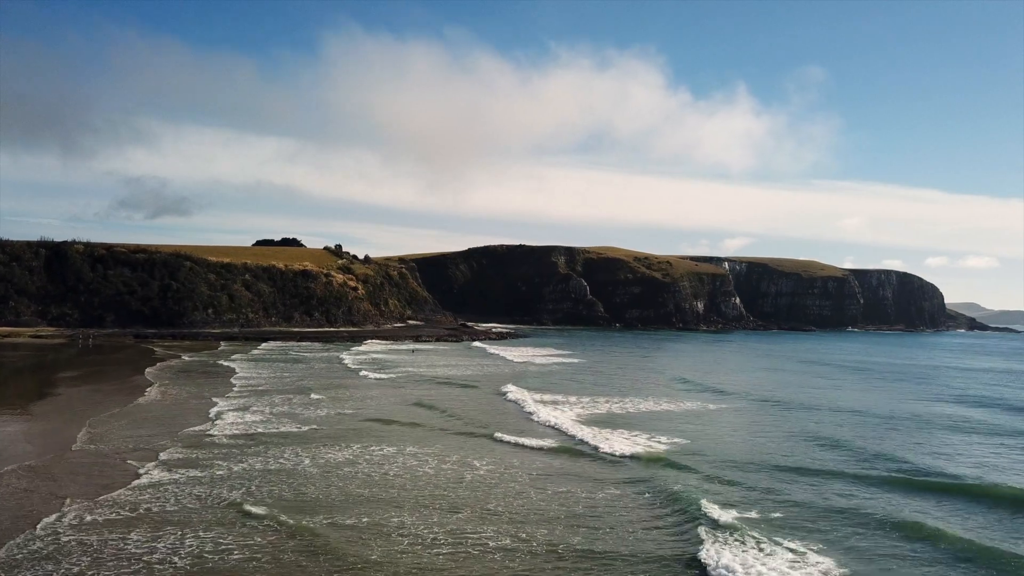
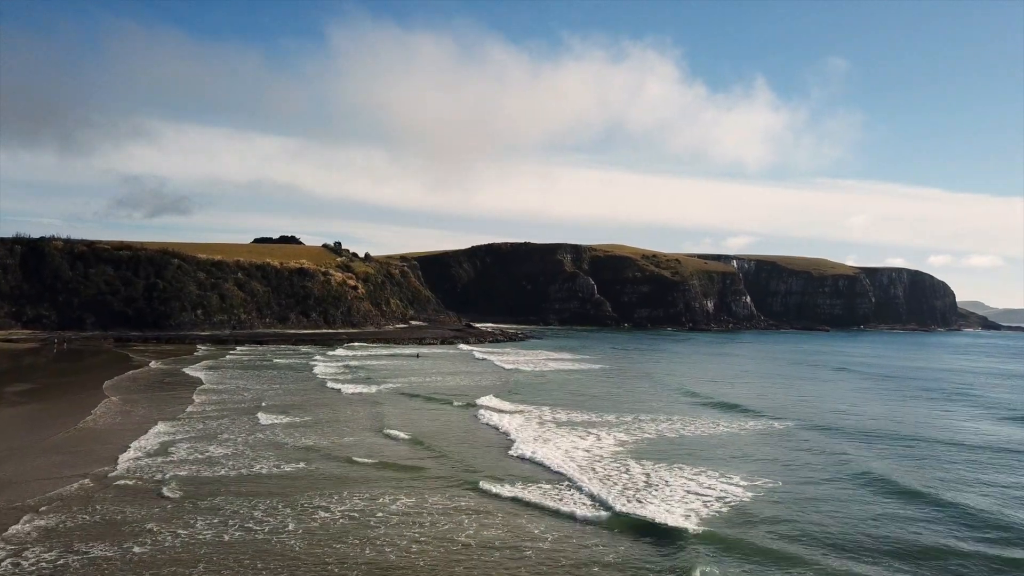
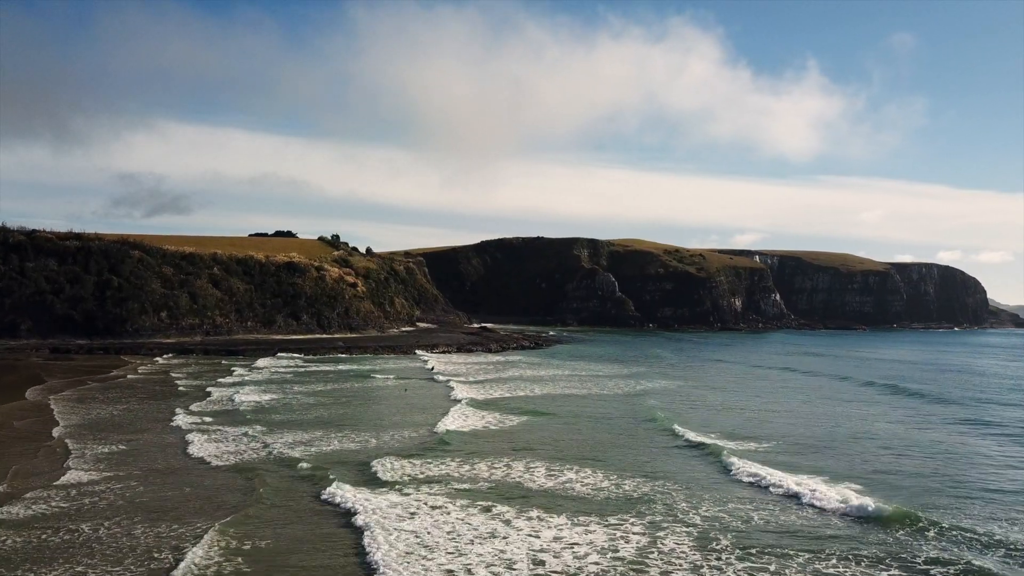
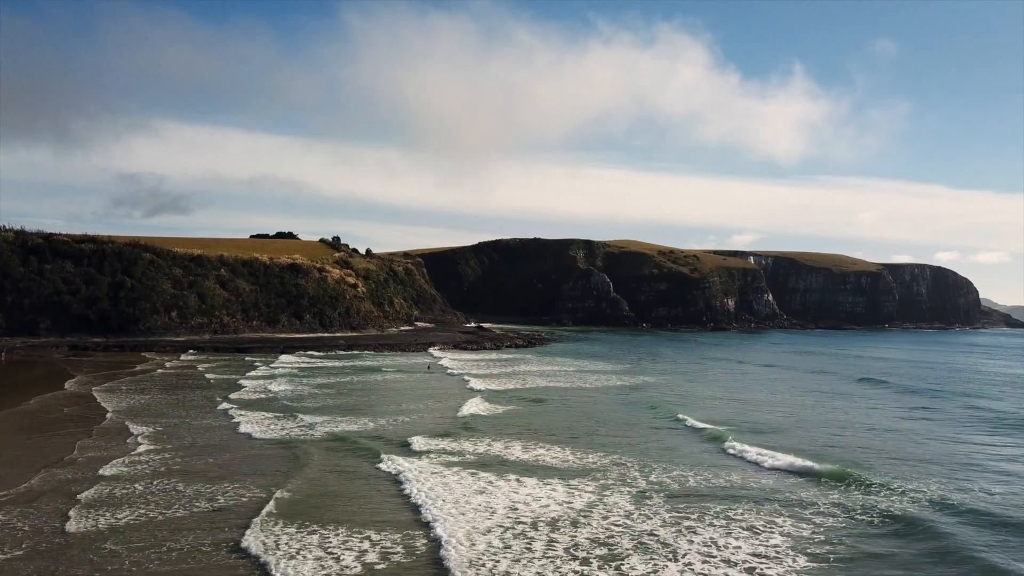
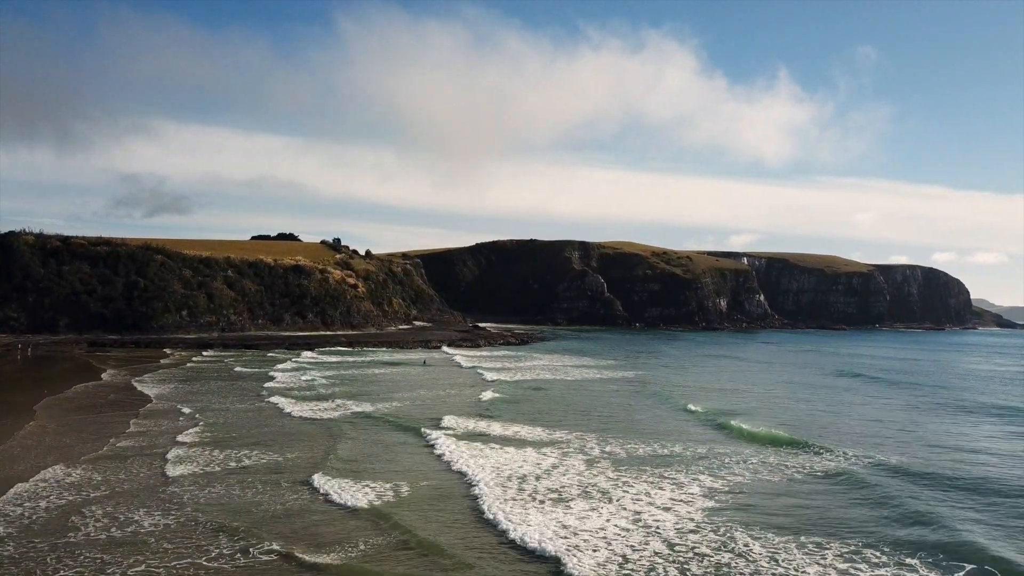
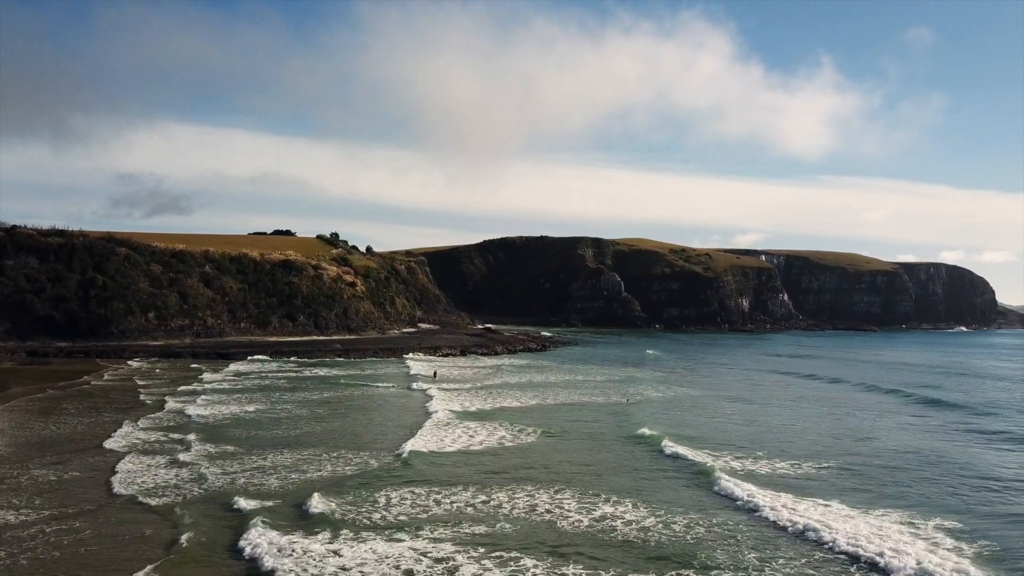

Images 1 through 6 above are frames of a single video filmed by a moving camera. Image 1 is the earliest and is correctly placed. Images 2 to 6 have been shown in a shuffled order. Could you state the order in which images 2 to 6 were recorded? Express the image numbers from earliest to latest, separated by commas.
2, 5, 4, 3, 6
